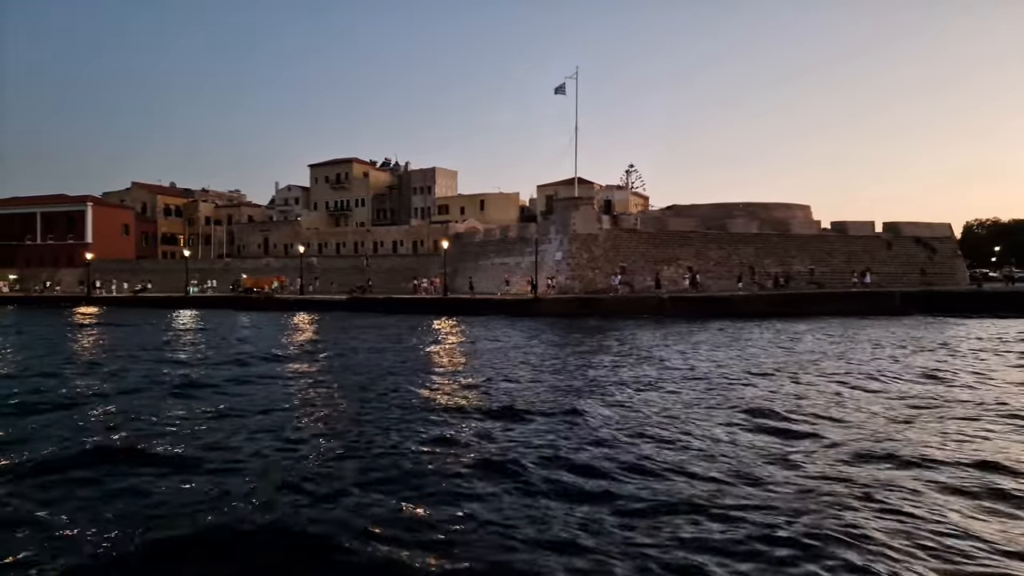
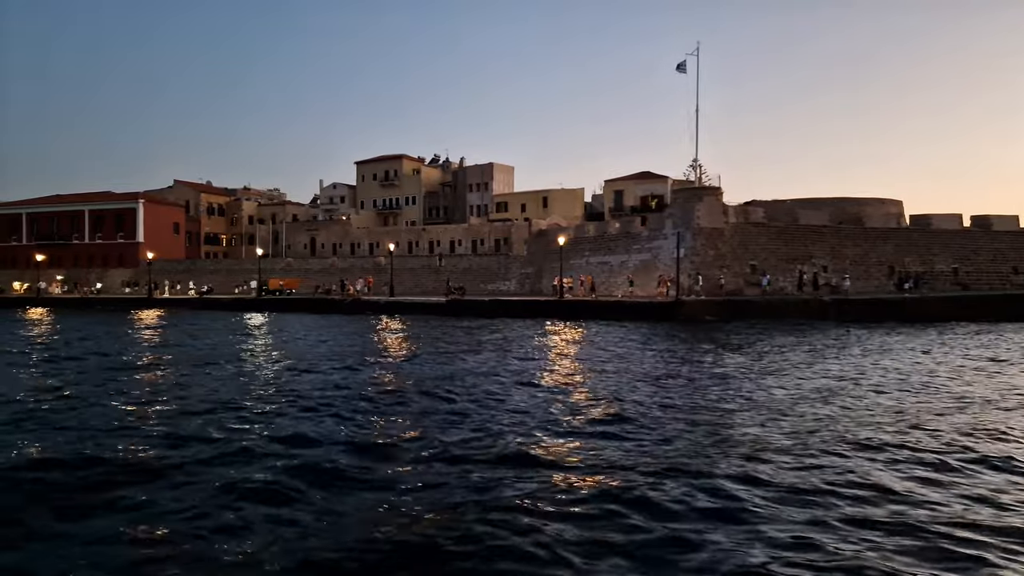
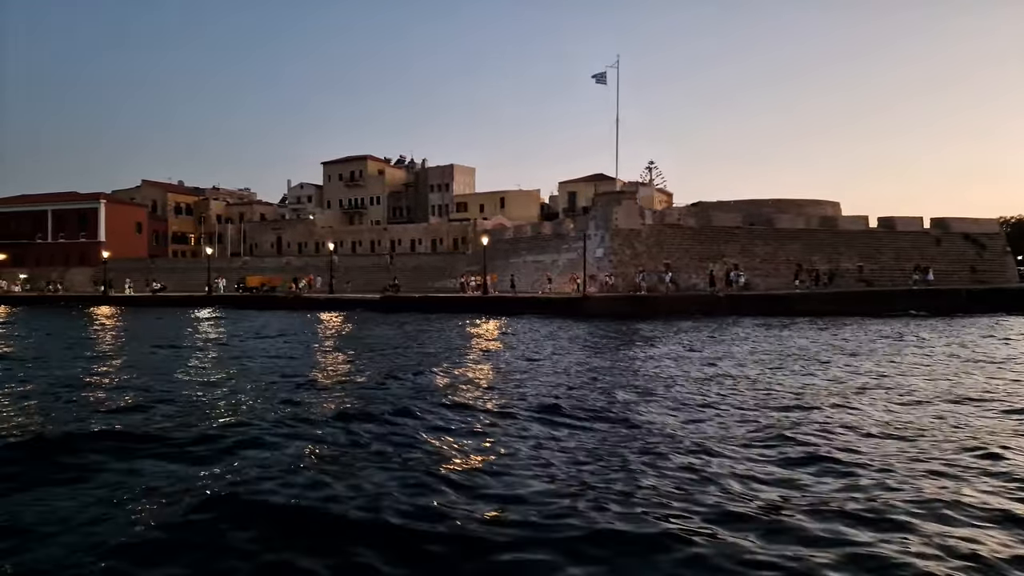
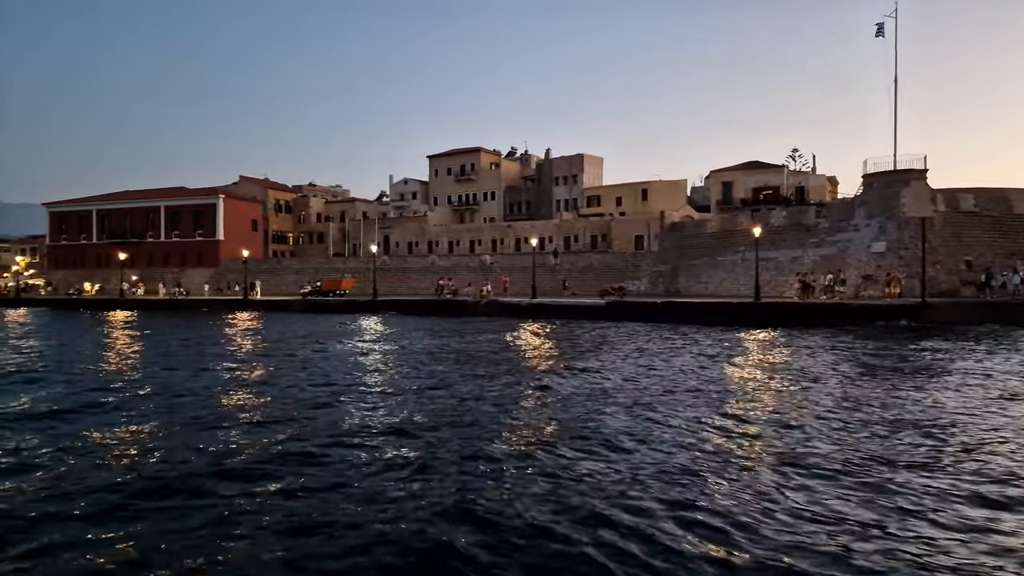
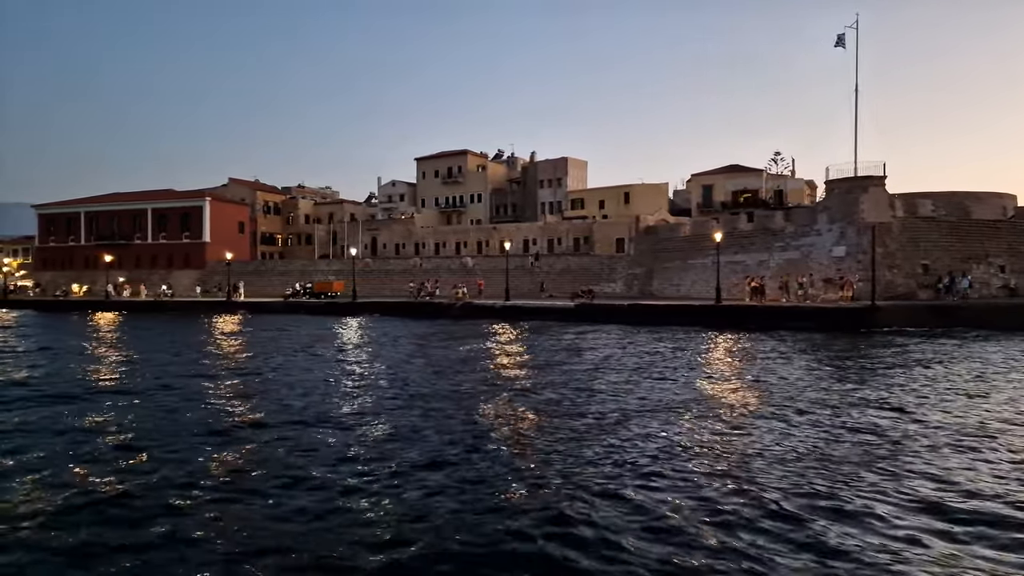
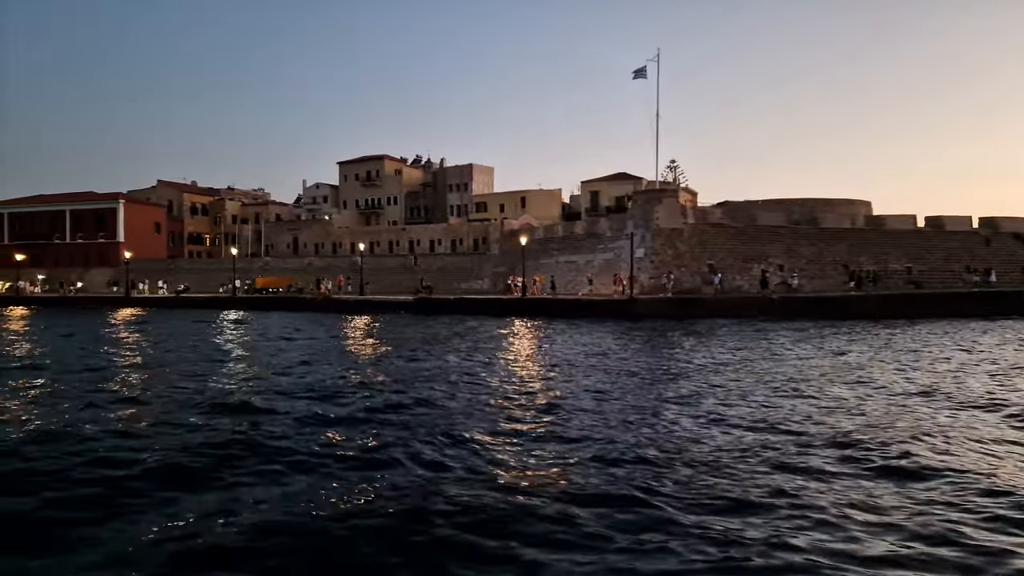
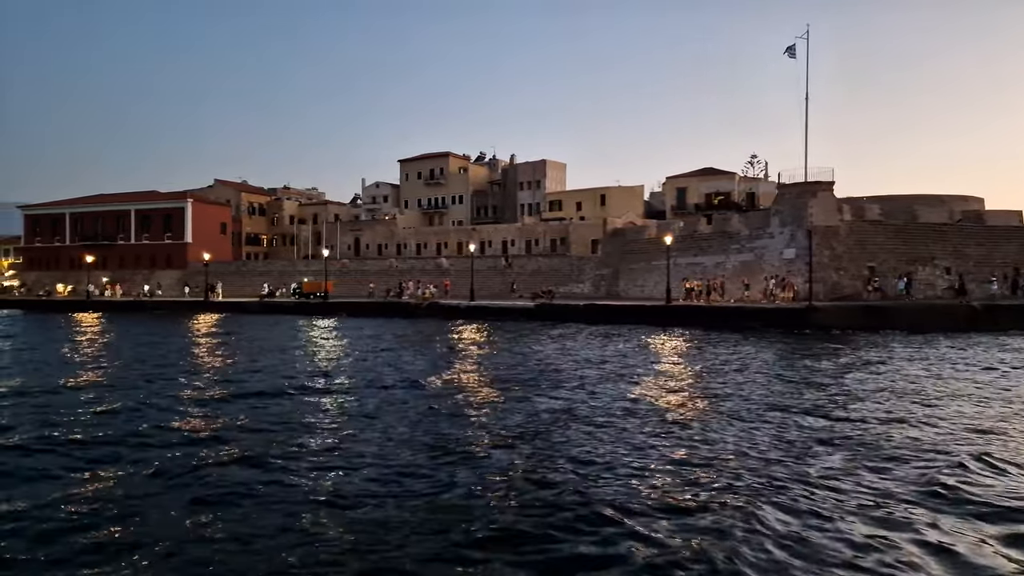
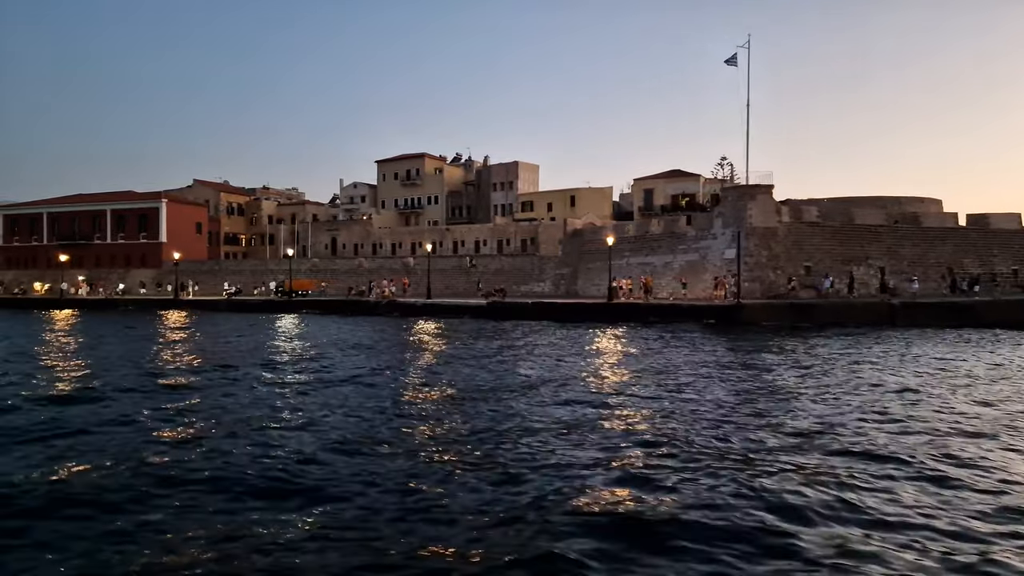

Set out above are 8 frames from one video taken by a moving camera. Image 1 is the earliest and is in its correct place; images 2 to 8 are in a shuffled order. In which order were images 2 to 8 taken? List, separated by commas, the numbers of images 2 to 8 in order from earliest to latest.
3, 6, 2, 8, 7, 5, 4
